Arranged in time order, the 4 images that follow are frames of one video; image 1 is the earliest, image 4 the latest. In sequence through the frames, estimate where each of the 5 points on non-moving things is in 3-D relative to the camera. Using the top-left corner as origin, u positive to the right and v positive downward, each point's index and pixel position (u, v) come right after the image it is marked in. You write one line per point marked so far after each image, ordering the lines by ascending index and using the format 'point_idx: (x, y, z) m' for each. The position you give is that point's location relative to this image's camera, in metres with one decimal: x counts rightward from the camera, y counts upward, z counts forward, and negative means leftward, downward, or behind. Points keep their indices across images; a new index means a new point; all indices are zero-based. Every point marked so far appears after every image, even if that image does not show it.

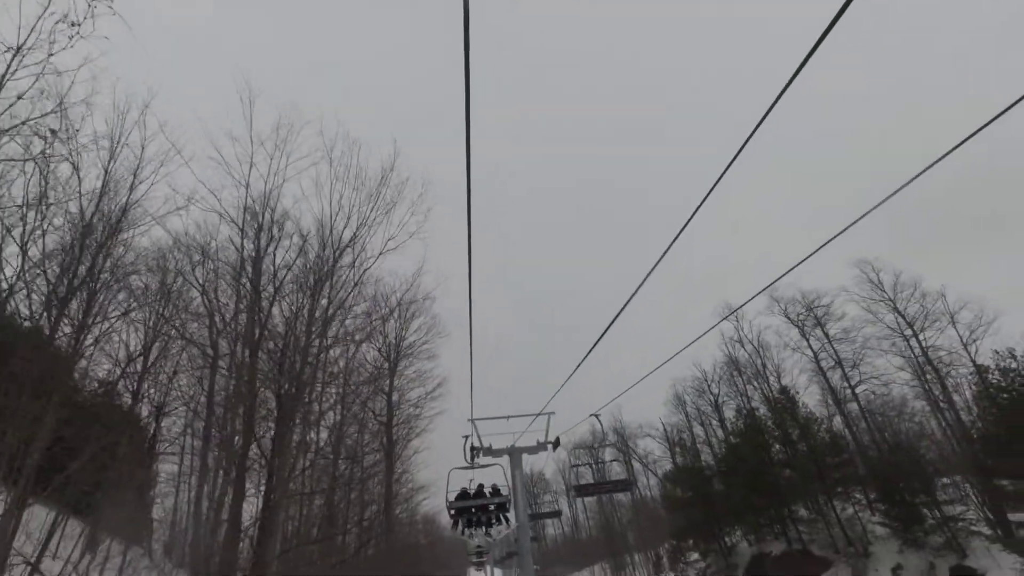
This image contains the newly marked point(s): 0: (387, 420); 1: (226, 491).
0: (-3.3, -3.4, +14.5) m
1: (-4.1, -2.9, +8.0) m
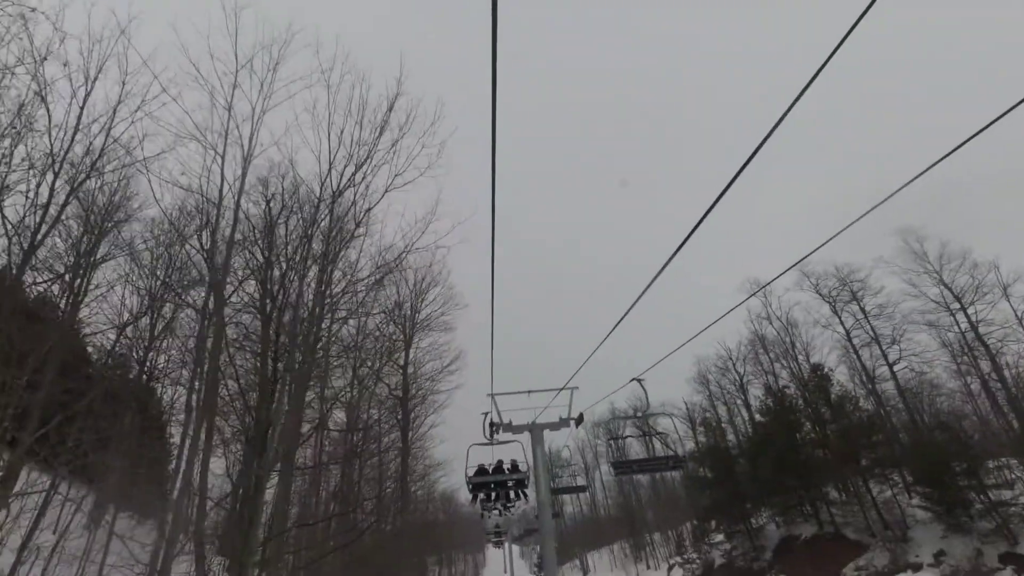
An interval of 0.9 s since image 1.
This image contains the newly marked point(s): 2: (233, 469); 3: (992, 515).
0: (-2.8, -2.7, +14.1) m
1: (-3.8, -2.4, +7.7) m
2: (-3.9, -2.5, +7.7) m
3: (+11.7, -5.6, +13.7) m
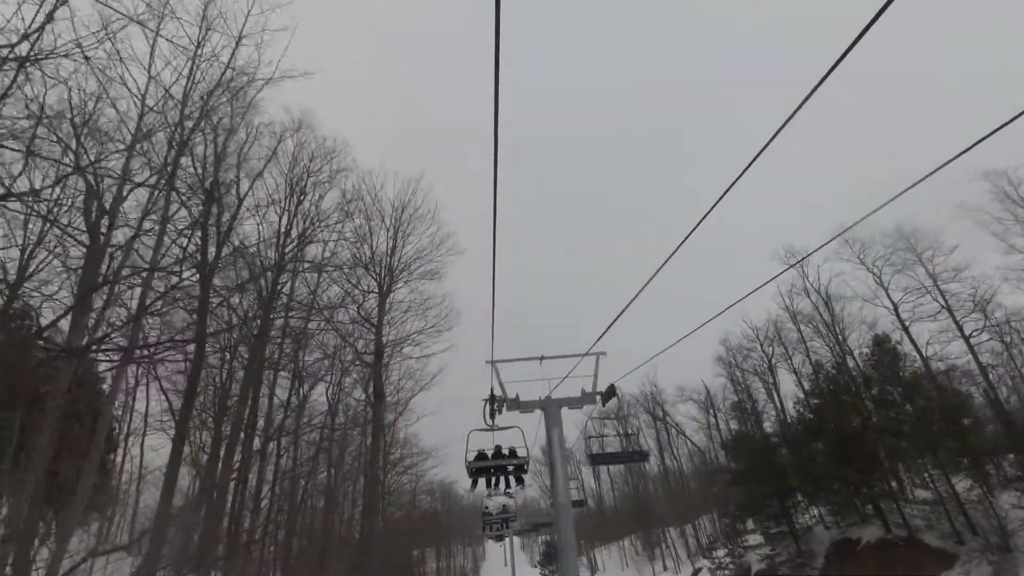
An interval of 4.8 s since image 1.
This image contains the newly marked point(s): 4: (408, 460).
0: (-2.7, -1.7, +11.6) m
1: (-3.7, -1.5, +5.2) m
2: (-3.8, -1.6, +5.2) m
3: (+11.8, -4.6, +11.2) m
4: (-3.2, -5.5, +17.7) m
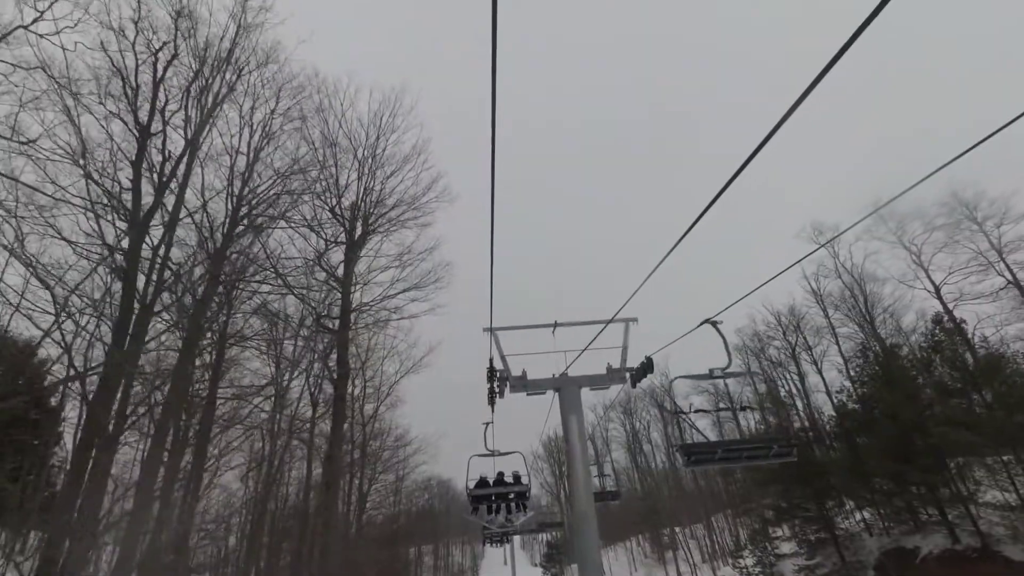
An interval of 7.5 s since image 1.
0: (-2.6, -1.0, +9.9) m
1: (-3.6, -0.9, +3.4) m
2: (-3.7, -1.0, +3.4) m
3: (+11.8, -4.0, +9.5) m
4: (-3.2, -4.8, +15.9) m
